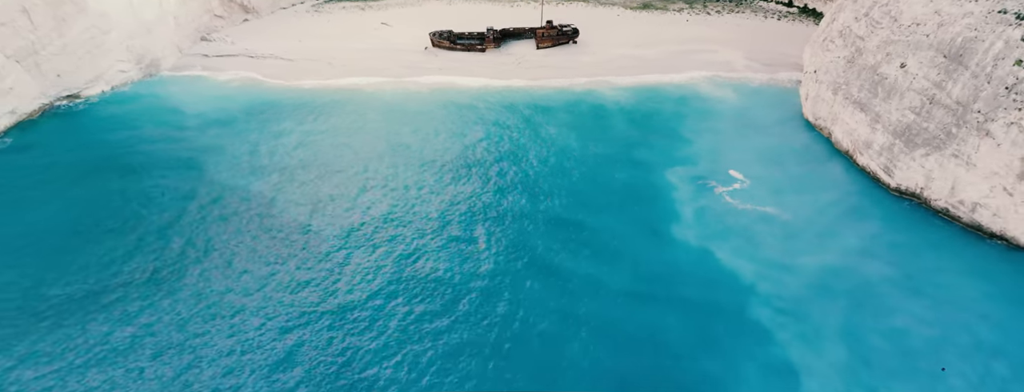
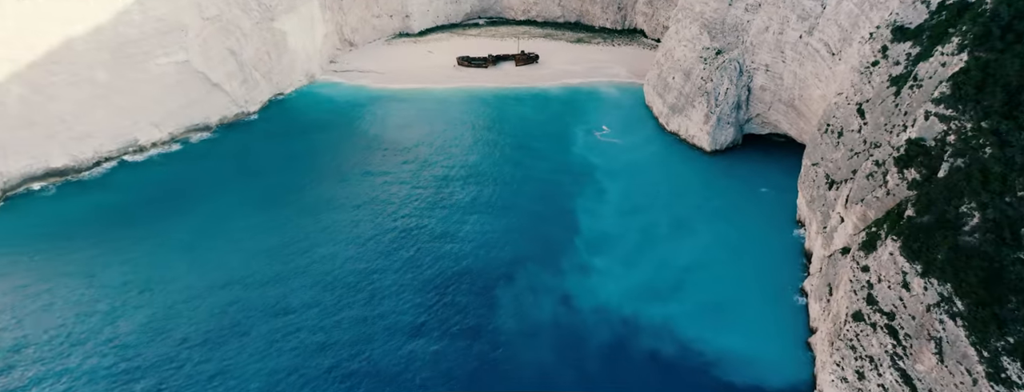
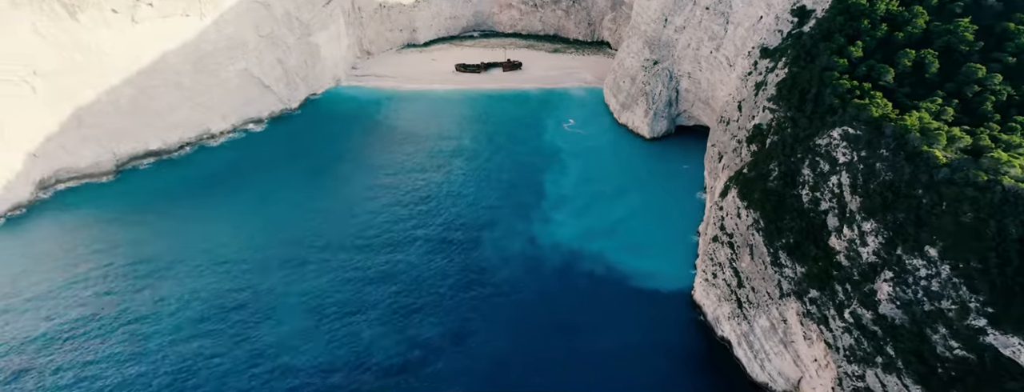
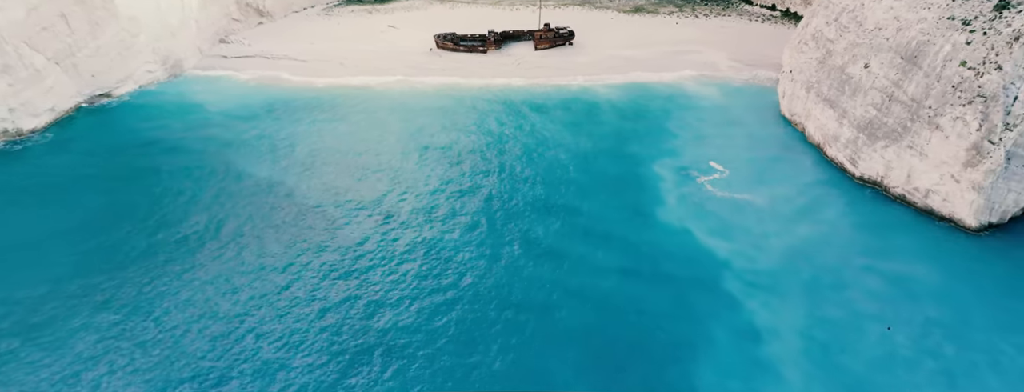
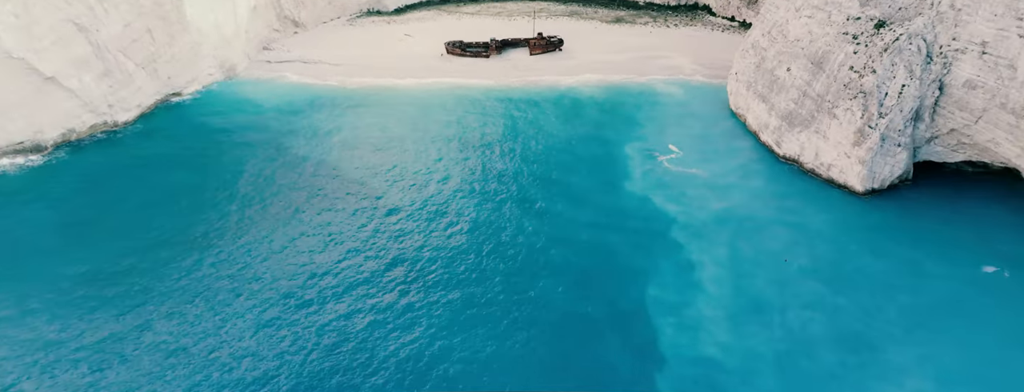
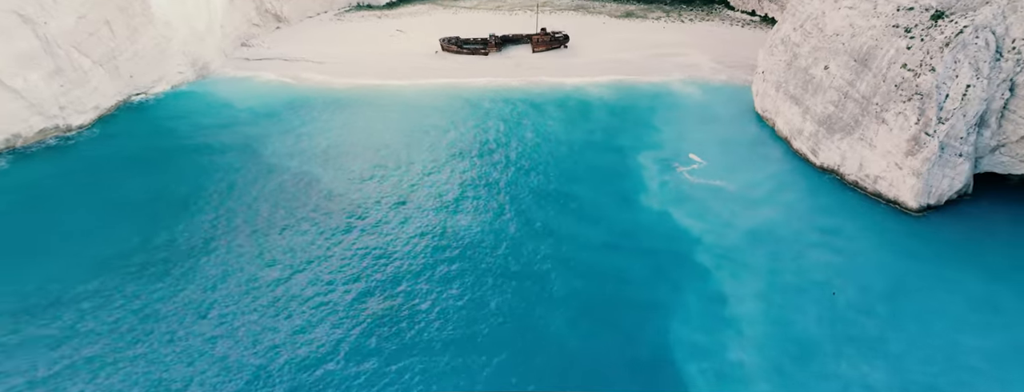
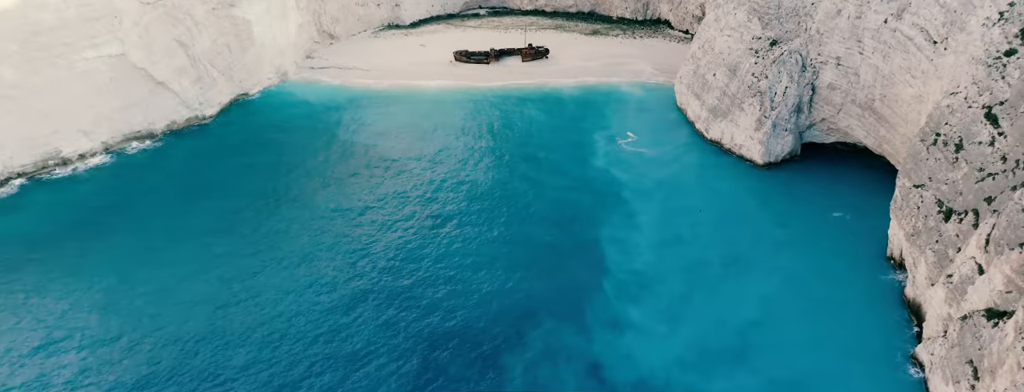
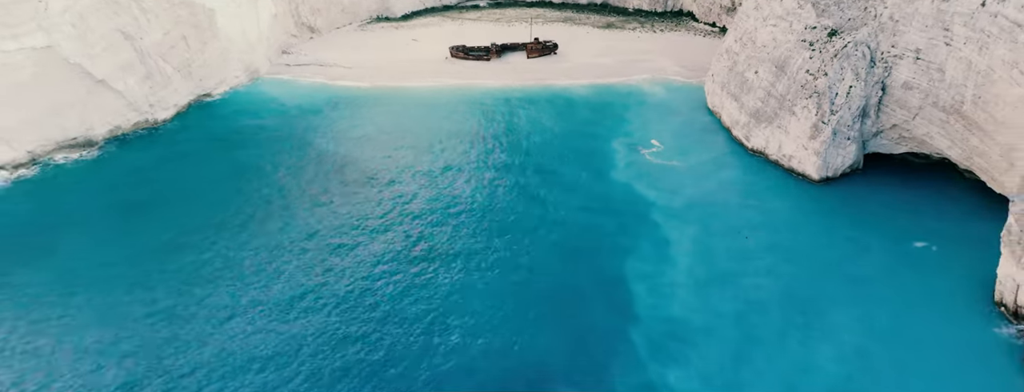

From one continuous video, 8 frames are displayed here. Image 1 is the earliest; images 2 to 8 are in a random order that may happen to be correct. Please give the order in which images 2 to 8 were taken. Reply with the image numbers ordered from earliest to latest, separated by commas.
4, 6, 5, 8, 7, 2, 3
